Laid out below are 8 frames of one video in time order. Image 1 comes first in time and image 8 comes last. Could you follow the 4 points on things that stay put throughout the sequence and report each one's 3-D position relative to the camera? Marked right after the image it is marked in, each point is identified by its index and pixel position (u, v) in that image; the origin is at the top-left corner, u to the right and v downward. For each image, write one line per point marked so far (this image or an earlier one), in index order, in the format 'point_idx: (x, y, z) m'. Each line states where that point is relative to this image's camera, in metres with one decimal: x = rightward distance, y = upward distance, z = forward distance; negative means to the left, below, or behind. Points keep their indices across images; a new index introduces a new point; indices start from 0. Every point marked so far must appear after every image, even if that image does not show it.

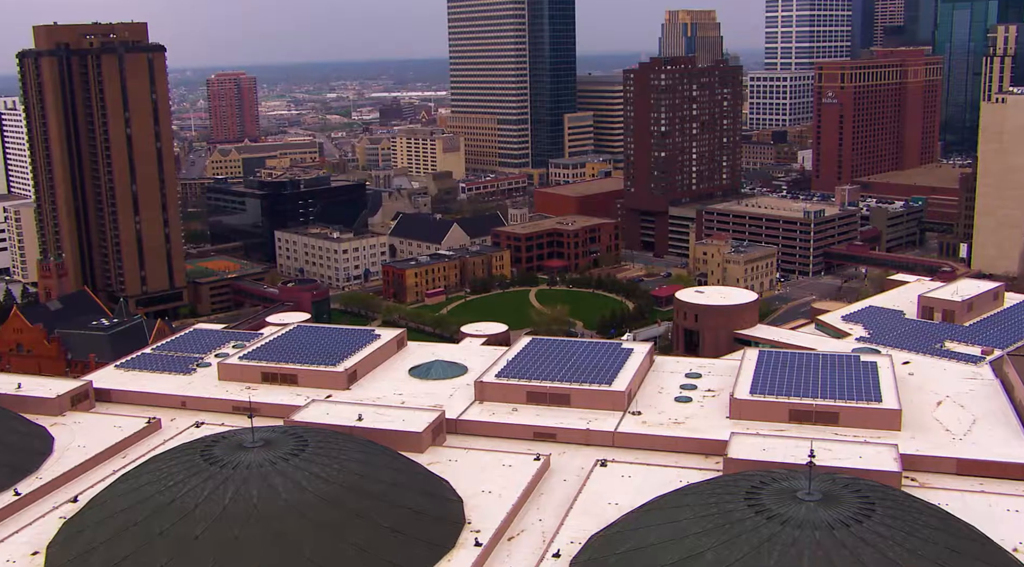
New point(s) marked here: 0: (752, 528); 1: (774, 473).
0: (+4.5, -4.5, +17.3) m
1: (+5.6, -4.0, +19.5) m
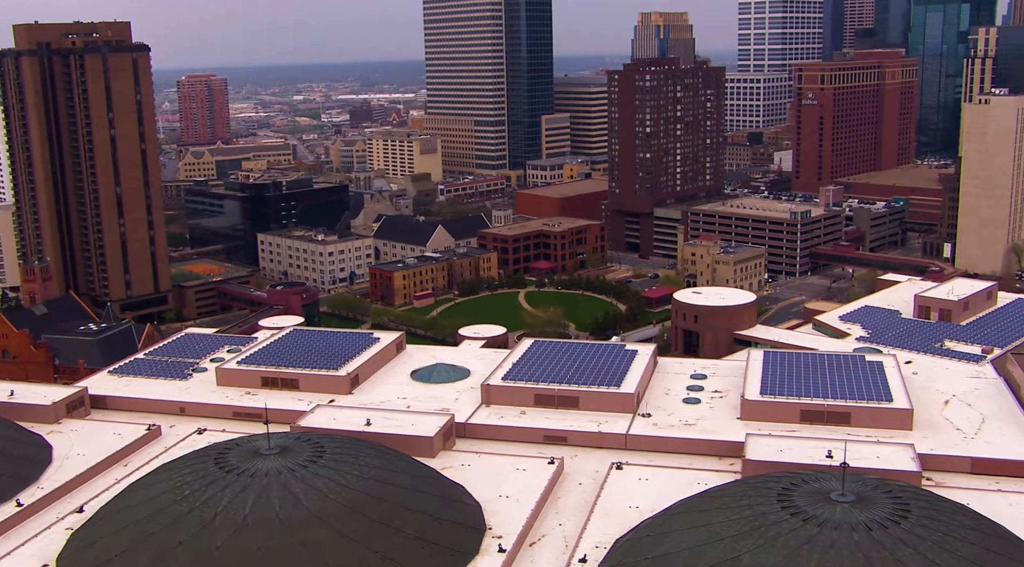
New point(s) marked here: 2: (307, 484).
0: (+5.1, -4.5, +17.1) m
1: (+6.1, -3.9, +19.3) m
2: (-4.3, -4.2, +19.6) m
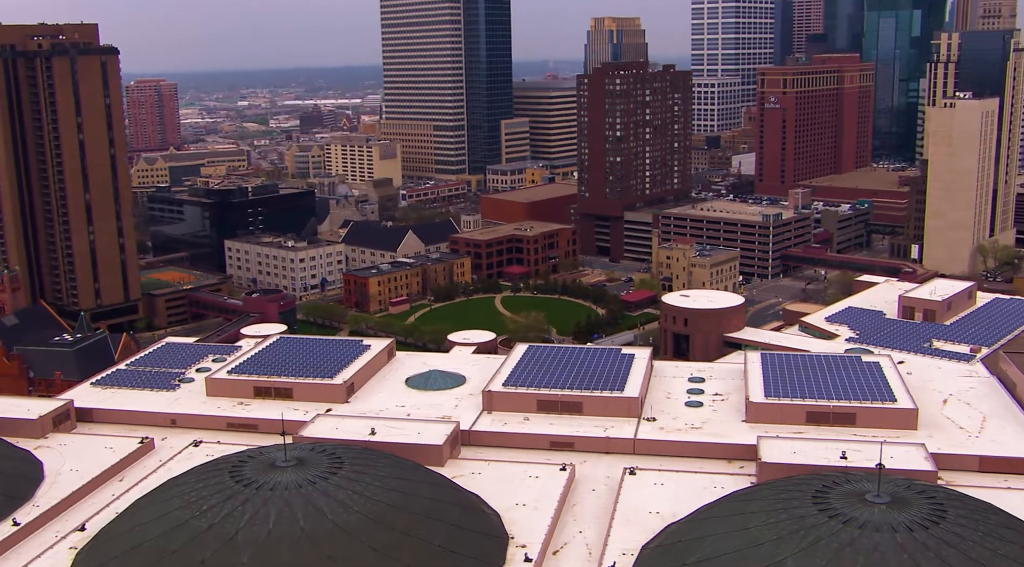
0: (+5.7, -4.5, +17.0) m
1: (+6.7, -4.0, +19.2) m
2: (-3.7, -4.3, +19.0) m
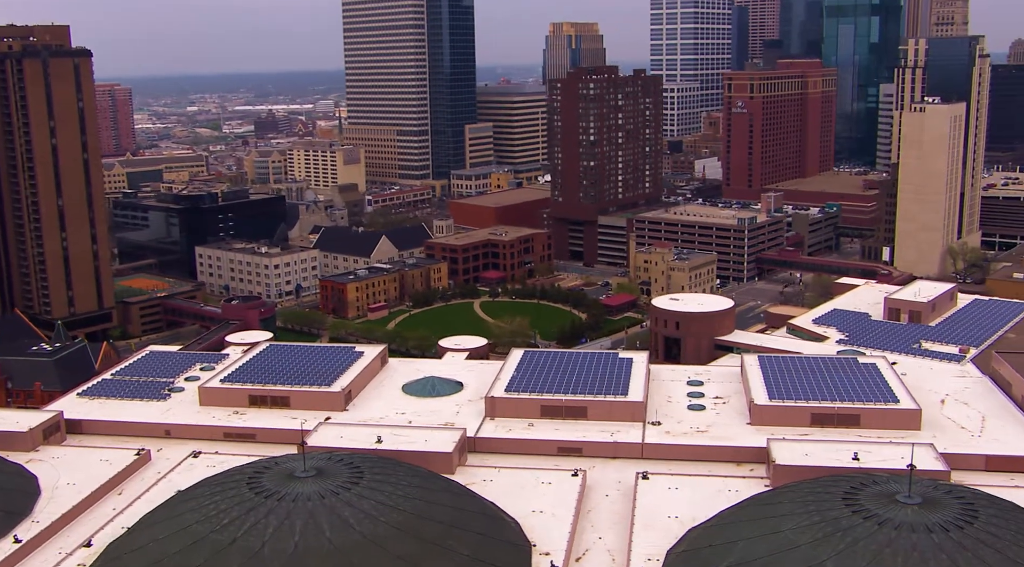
0: (+6.4, -4.5, +16.9) m
1: (+7.2, -4.0, +19.3) m
2: (-3.1, -4.4, +18.6) m
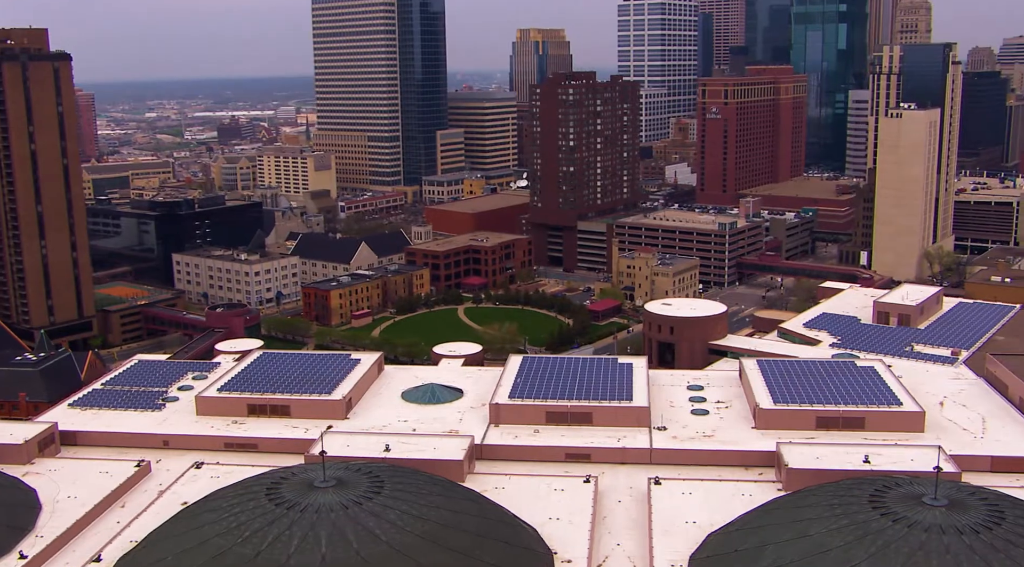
0: (+7.0, -4.6, +17.0) m
1: (+7.7, -4.1, +19.3) m
2: (-2.6, -4.6, +18.3) m
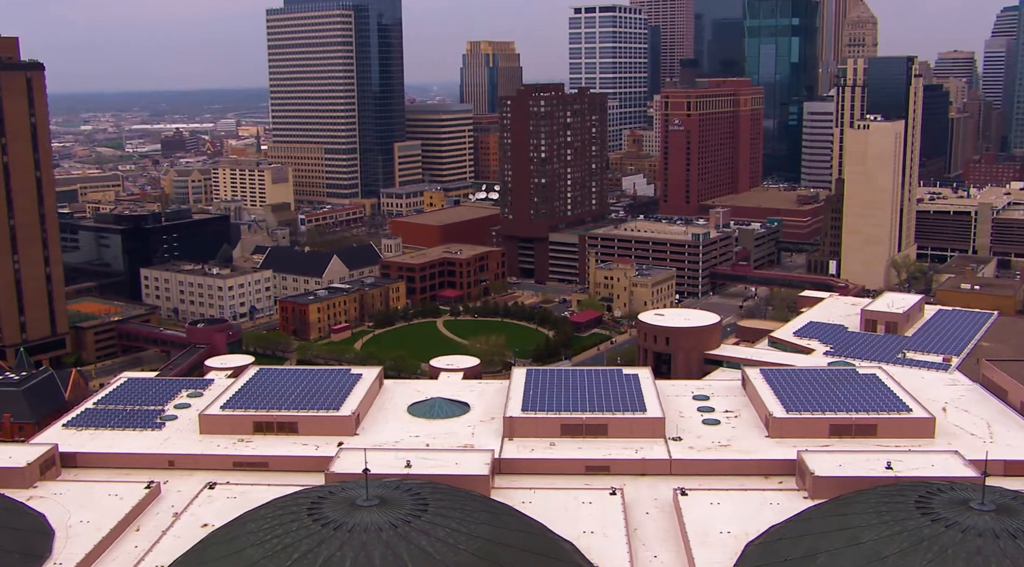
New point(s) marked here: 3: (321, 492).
0: (+8.0, -4.7, +17.1) m
1: (+8.6, -4.2, +19.5) m
2: (-1.6, -4.8, +17.9) m
3: (-4.0, -4.4, +19.7) m
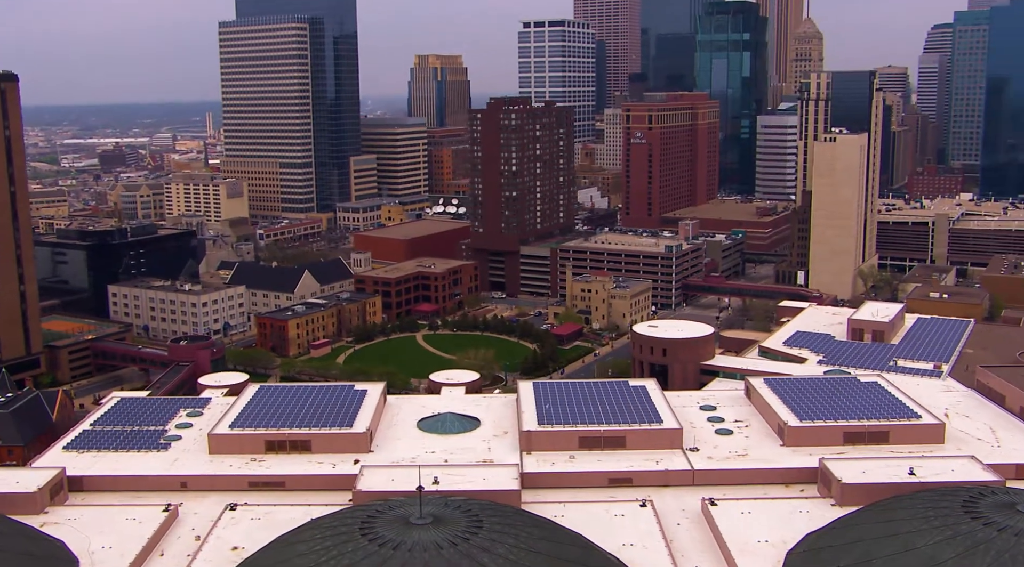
0: (+9.2, -4.9, +17.5) m
1: (+9.7, -4.4, +19.9) m
2: (-0.4, -5.1, +17.8) m
3: (-3.0, -4.7, +19.4) m
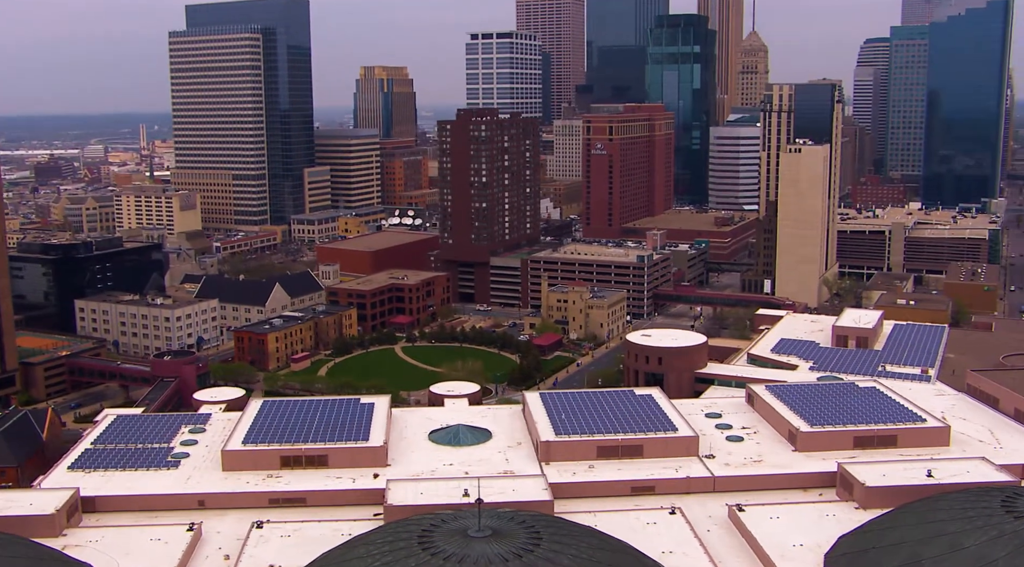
0: (+10.4, -5.0, +18.1) m
1: (+10.7, -4.6, +20.6) m
2: (+0.8, -5.3, +17.8) m
3: (-1.9, -5.0, +19.3) m
